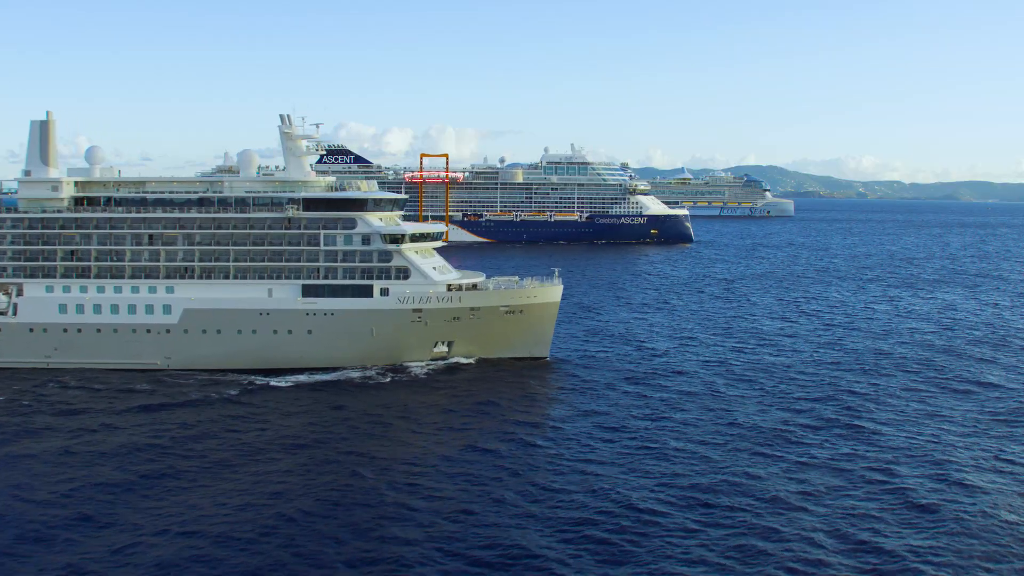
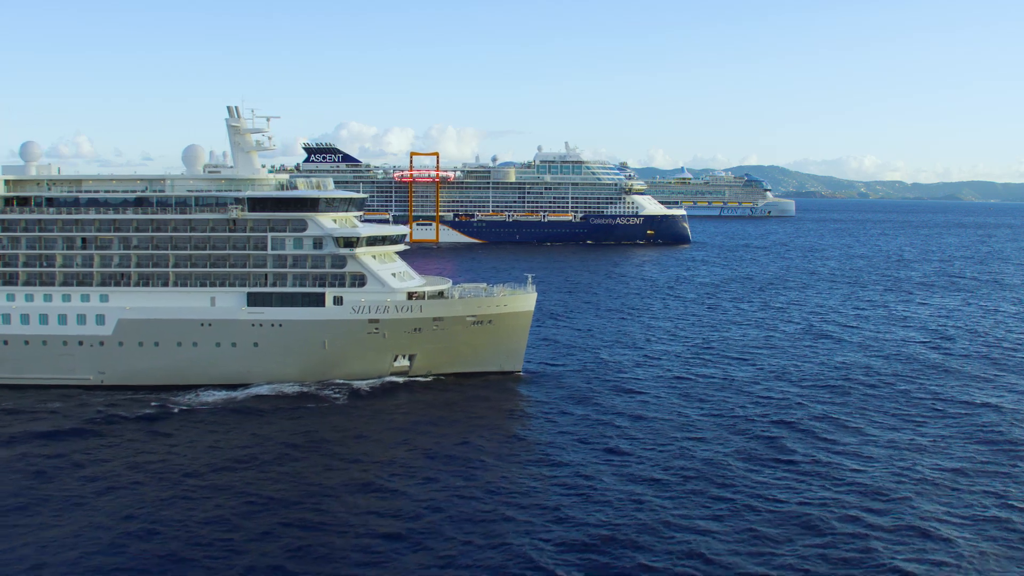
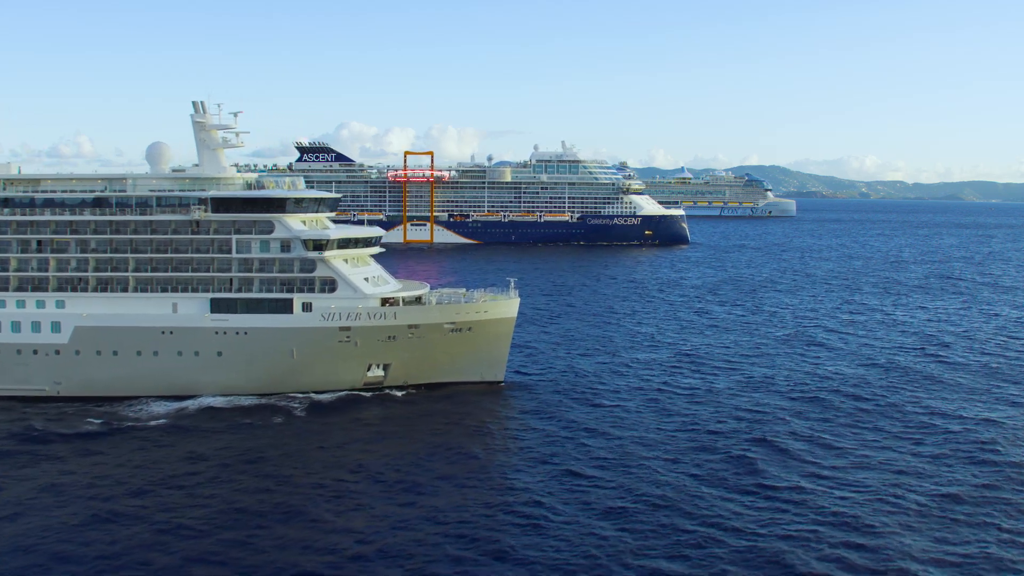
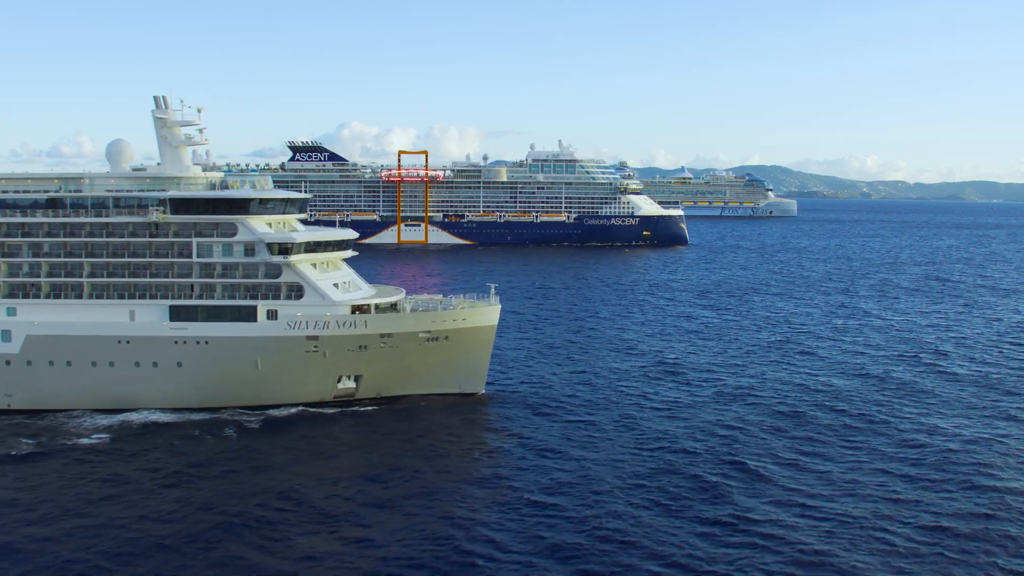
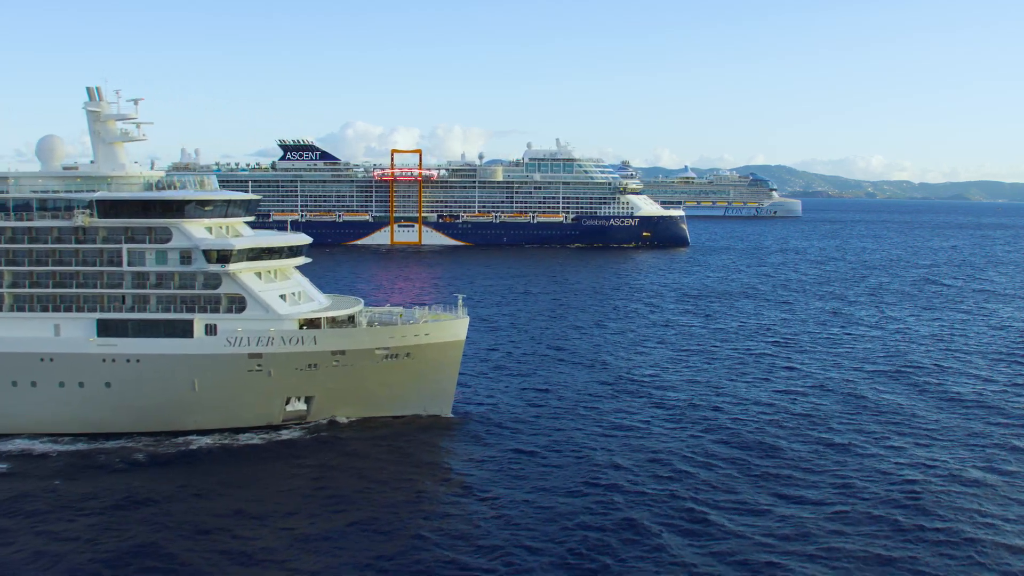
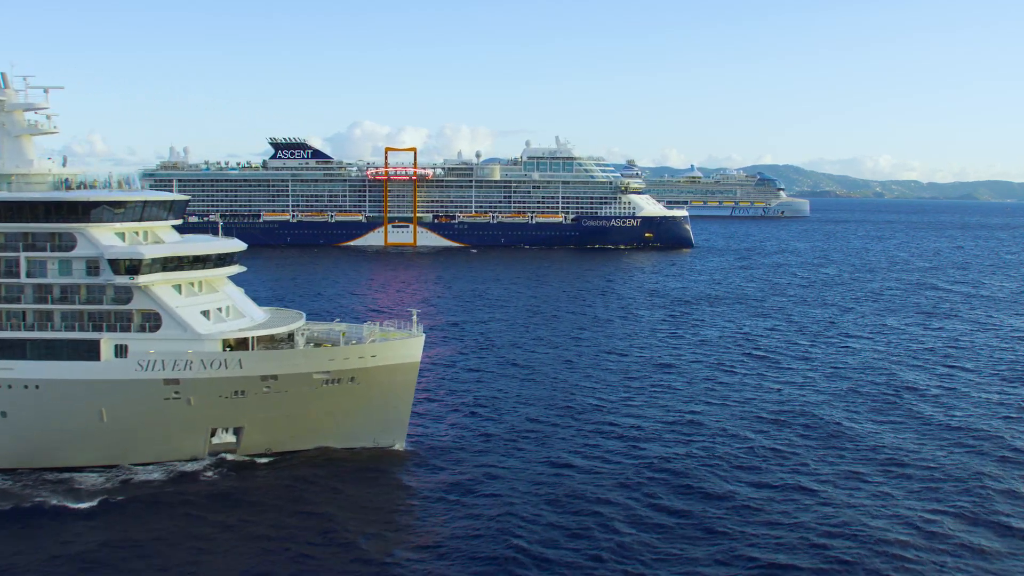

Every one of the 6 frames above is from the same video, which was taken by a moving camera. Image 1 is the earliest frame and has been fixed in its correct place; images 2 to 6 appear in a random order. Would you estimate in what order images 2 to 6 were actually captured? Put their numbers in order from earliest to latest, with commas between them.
2, 3, 4, 5, 6
